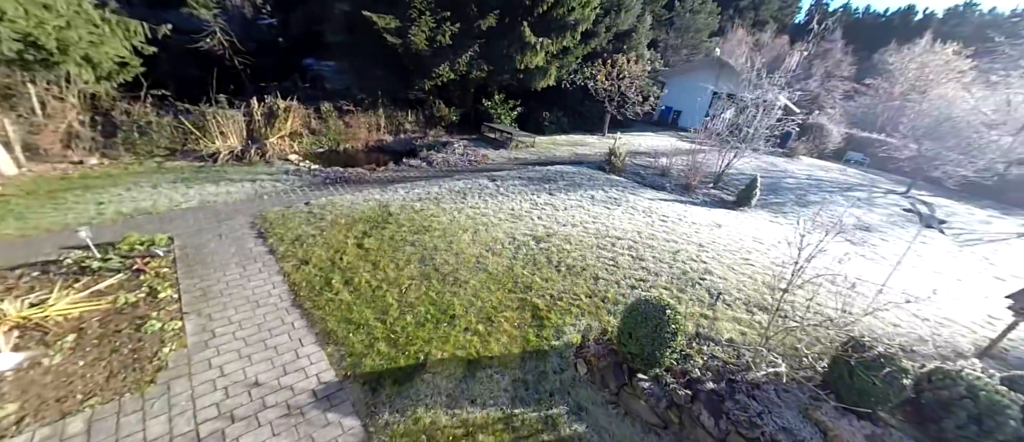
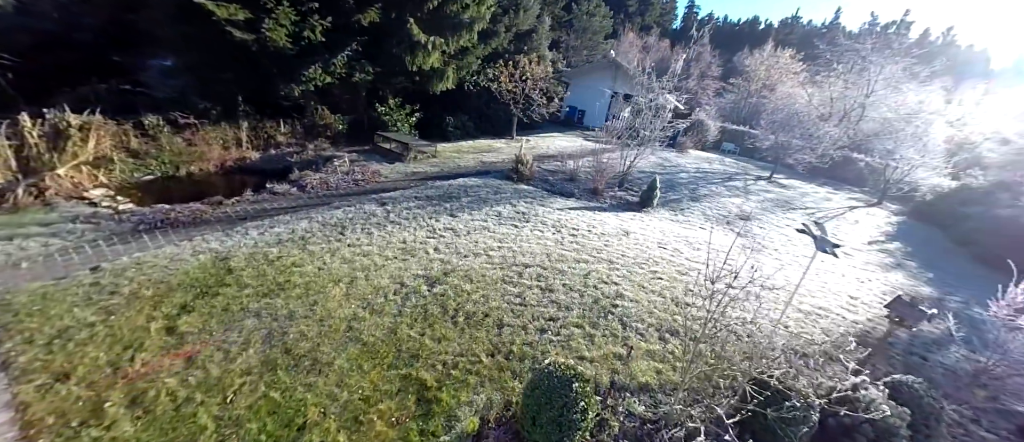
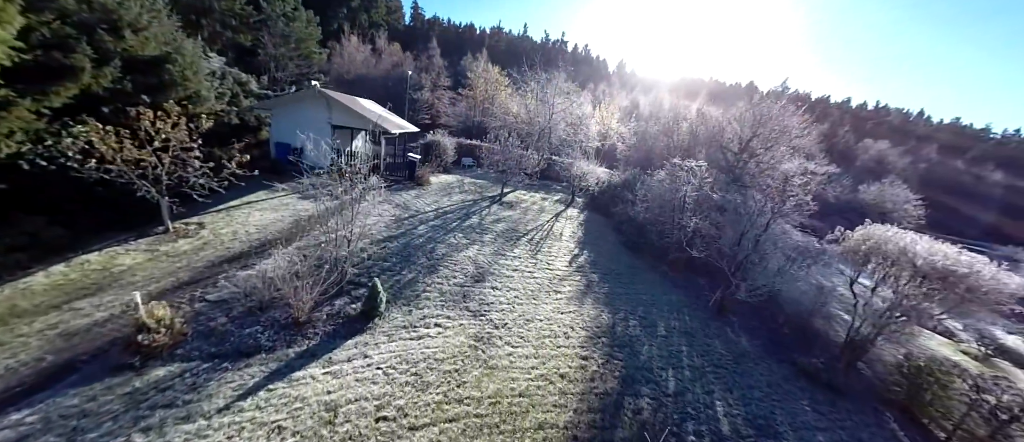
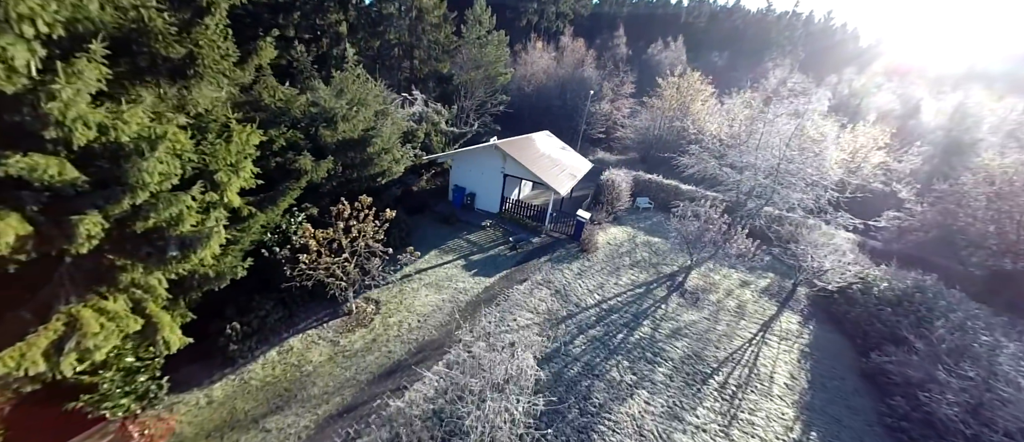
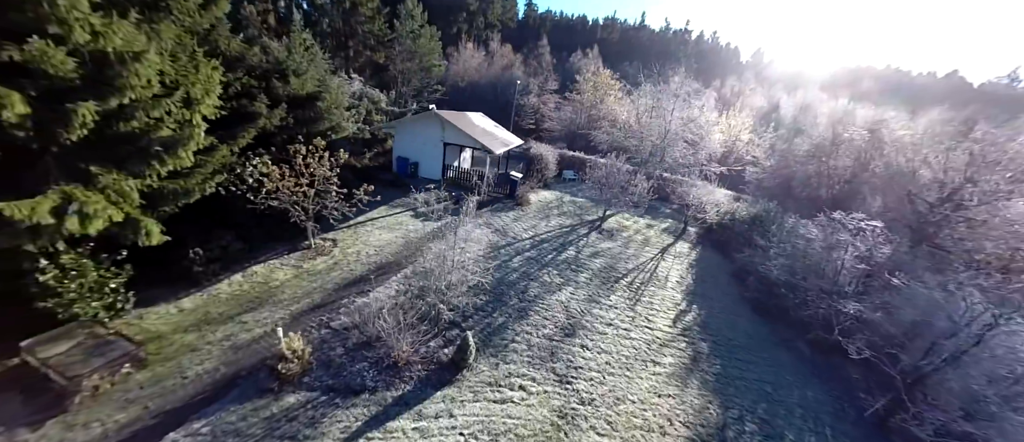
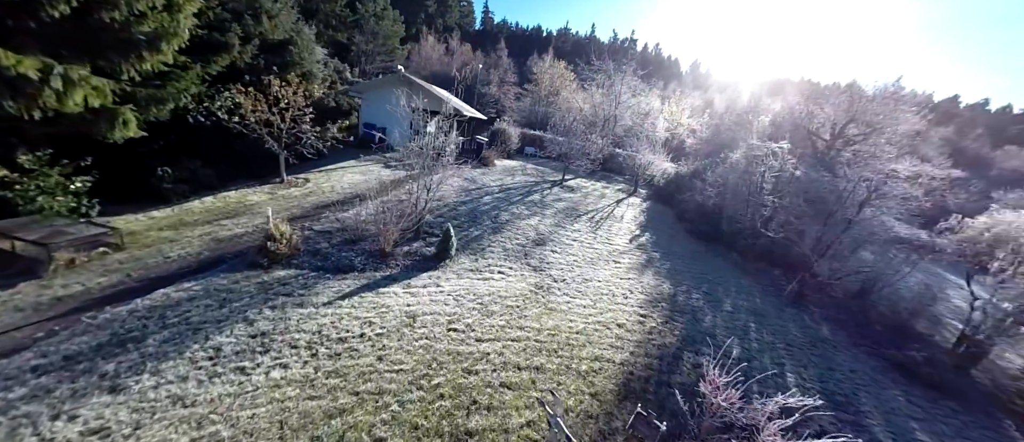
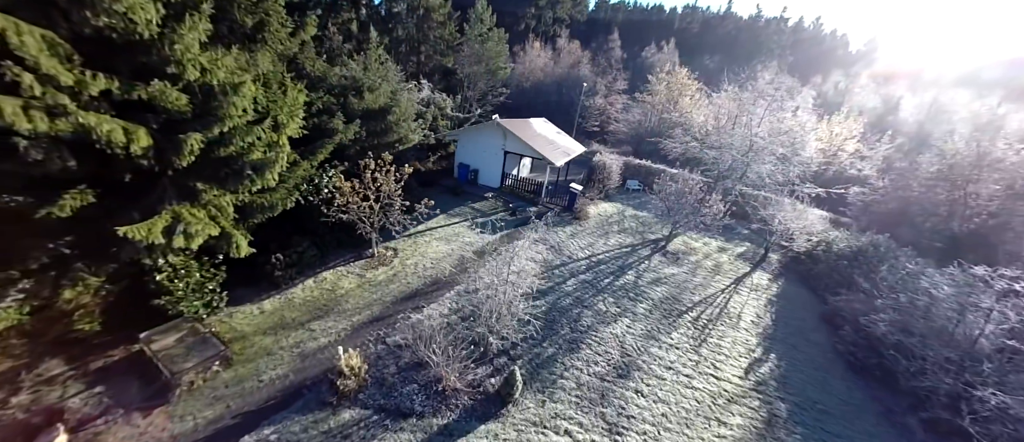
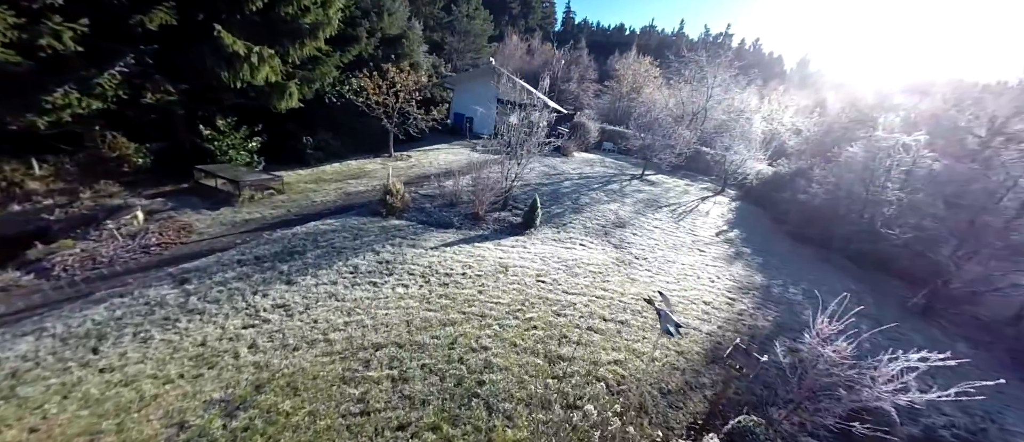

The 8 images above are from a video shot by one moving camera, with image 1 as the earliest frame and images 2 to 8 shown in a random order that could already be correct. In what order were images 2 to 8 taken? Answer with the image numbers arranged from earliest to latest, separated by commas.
2, 8, 6, 3, 5, 7, 4
